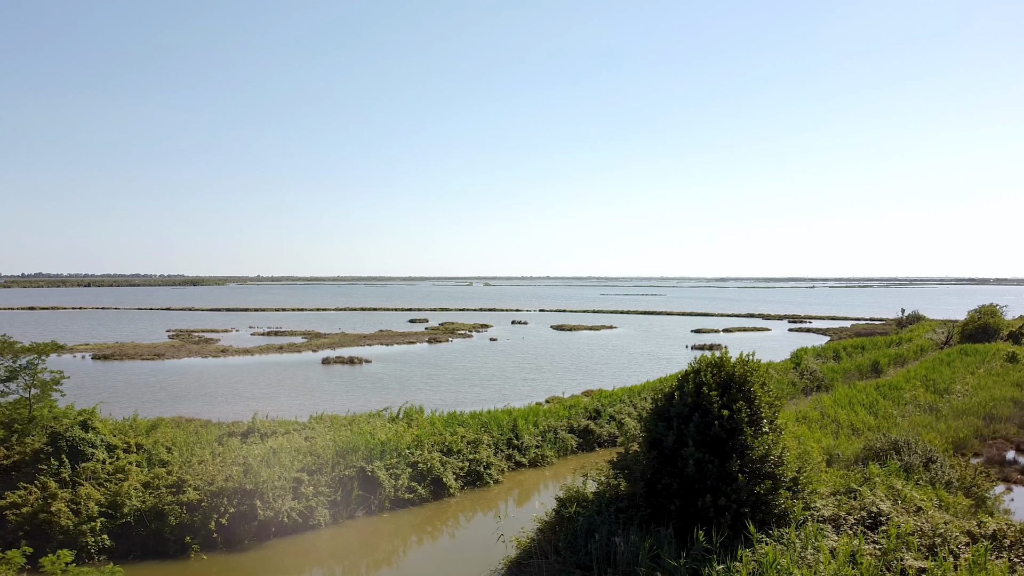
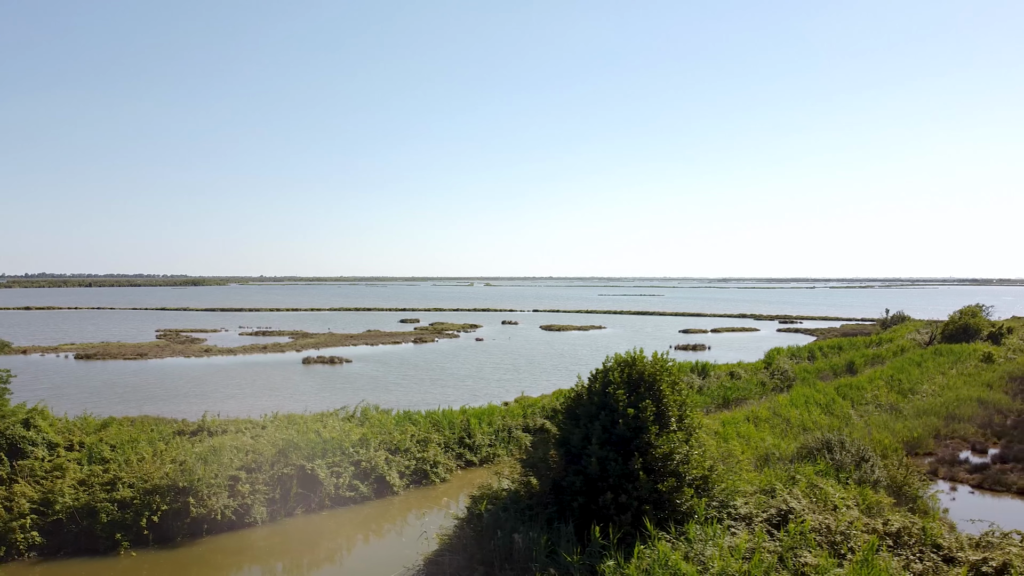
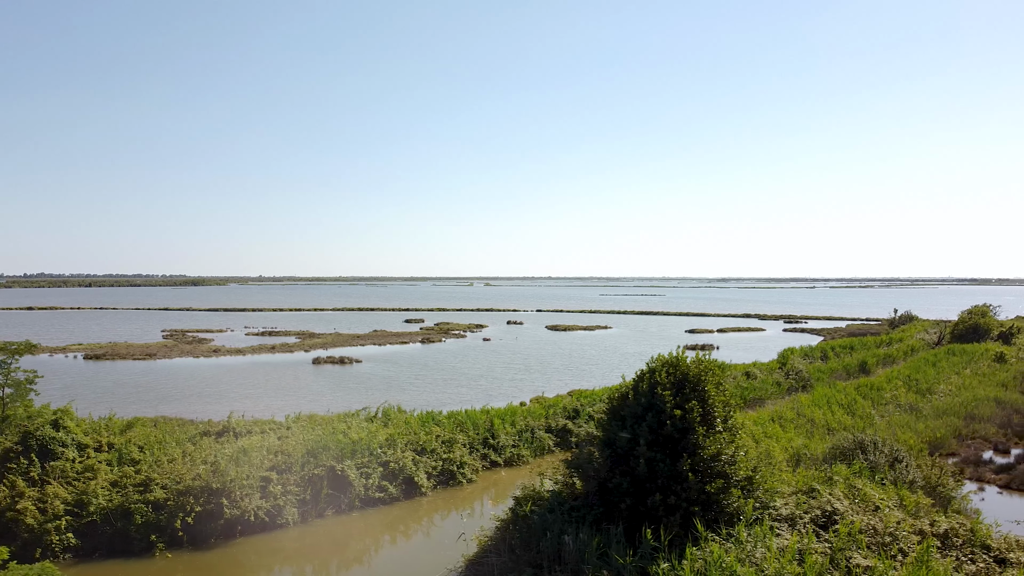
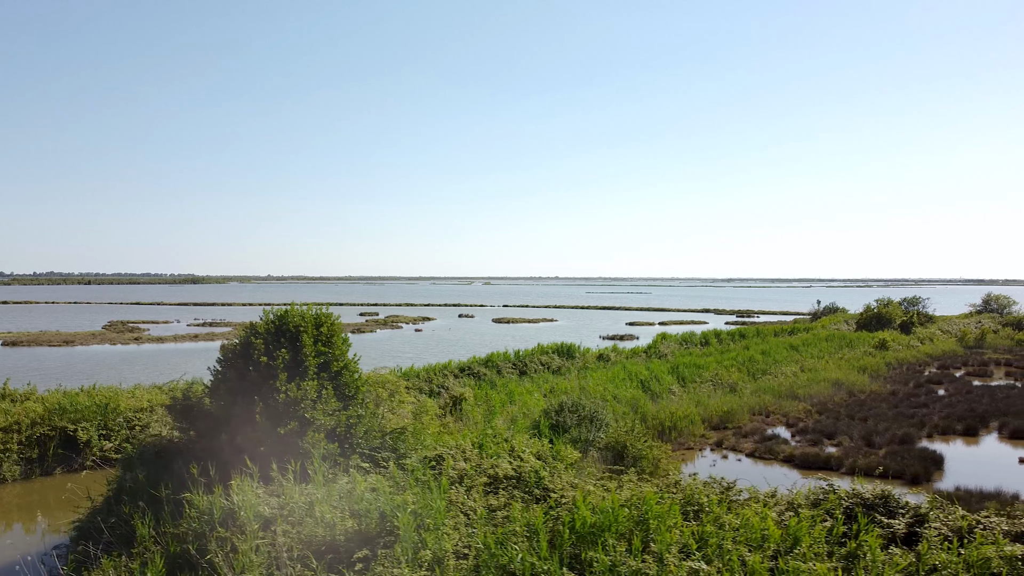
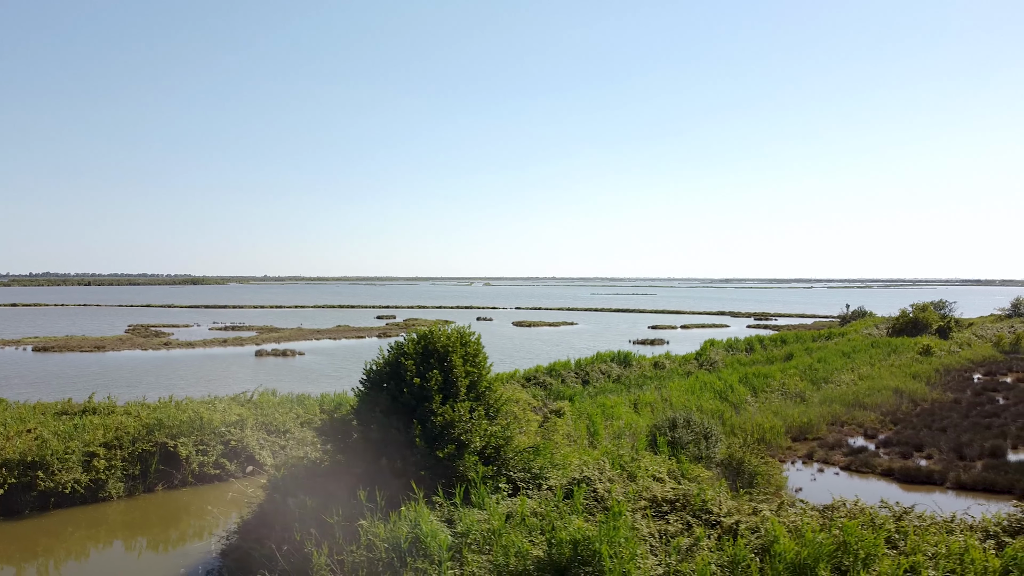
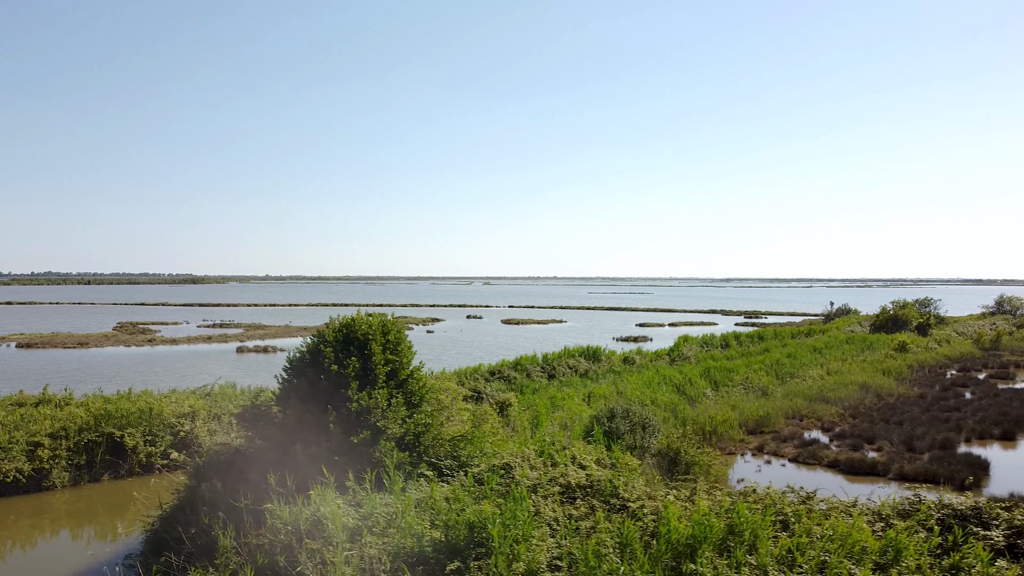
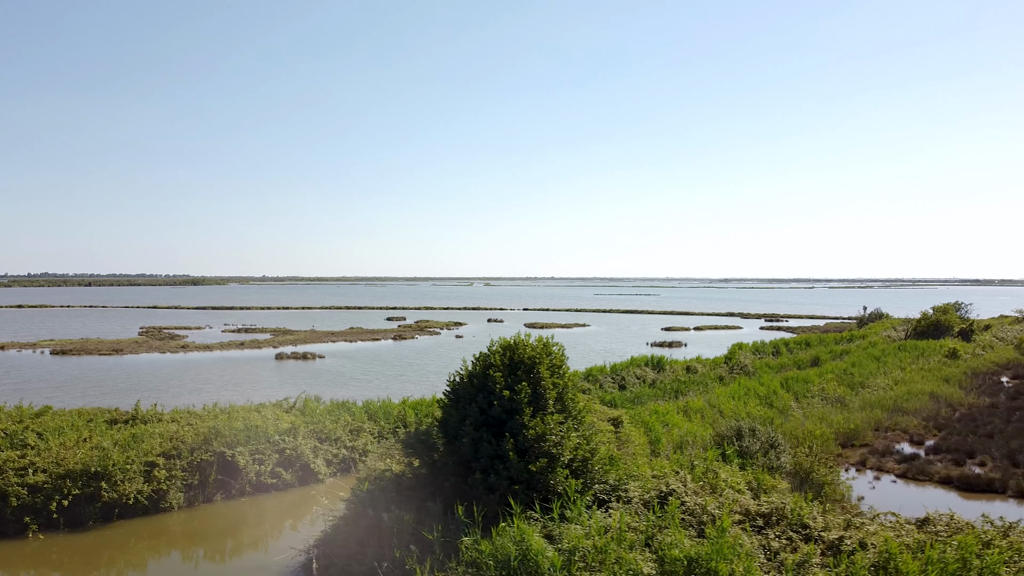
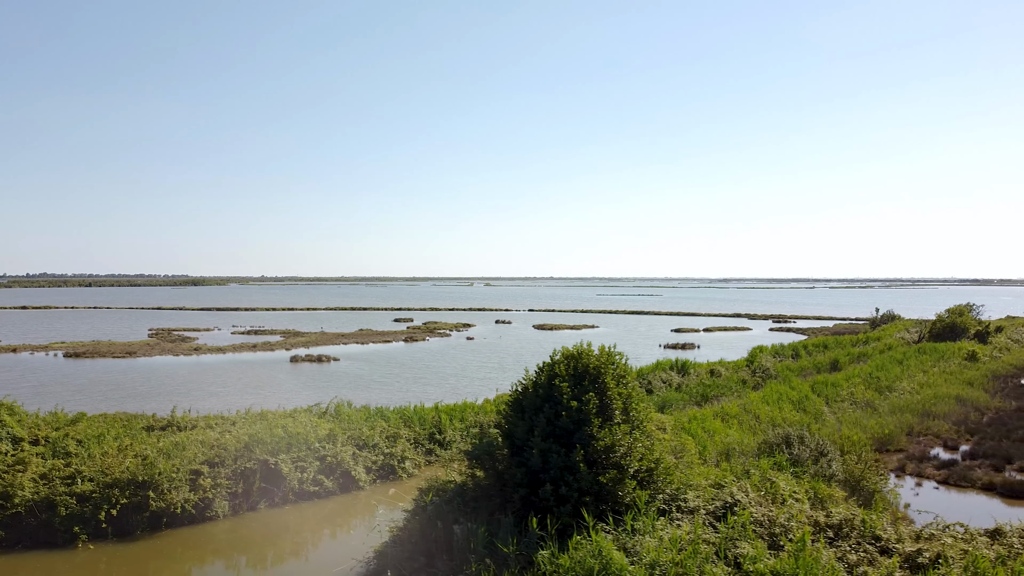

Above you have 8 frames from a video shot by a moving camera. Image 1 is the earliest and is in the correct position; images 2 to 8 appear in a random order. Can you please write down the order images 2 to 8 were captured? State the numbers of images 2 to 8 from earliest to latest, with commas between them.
3, 2, 8, 7, 5, 6, 4
